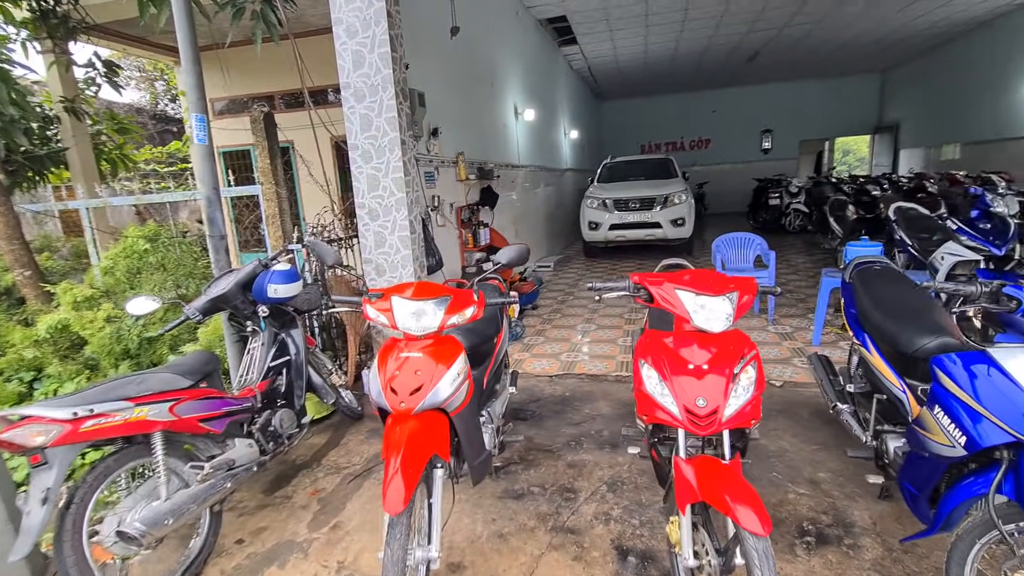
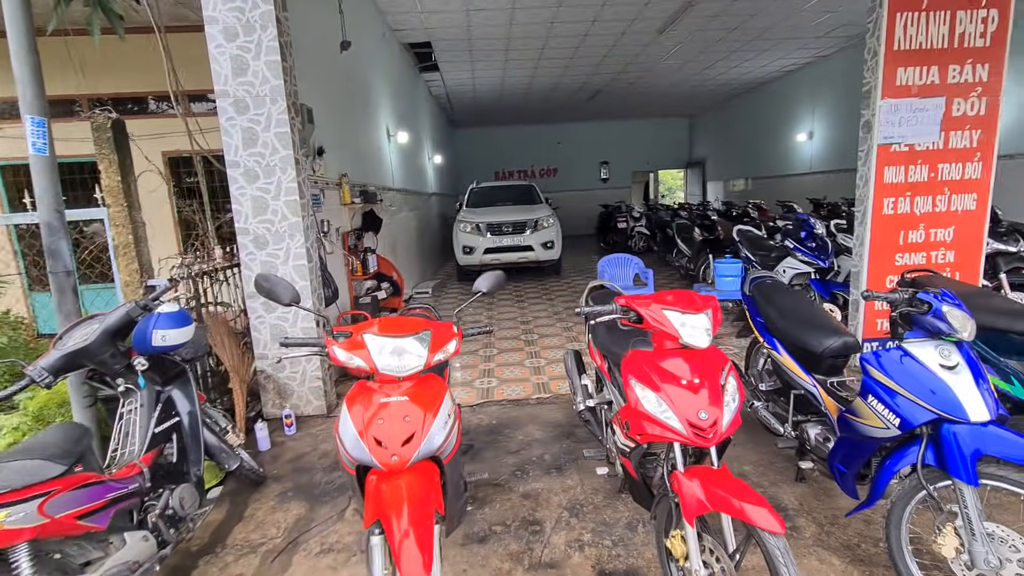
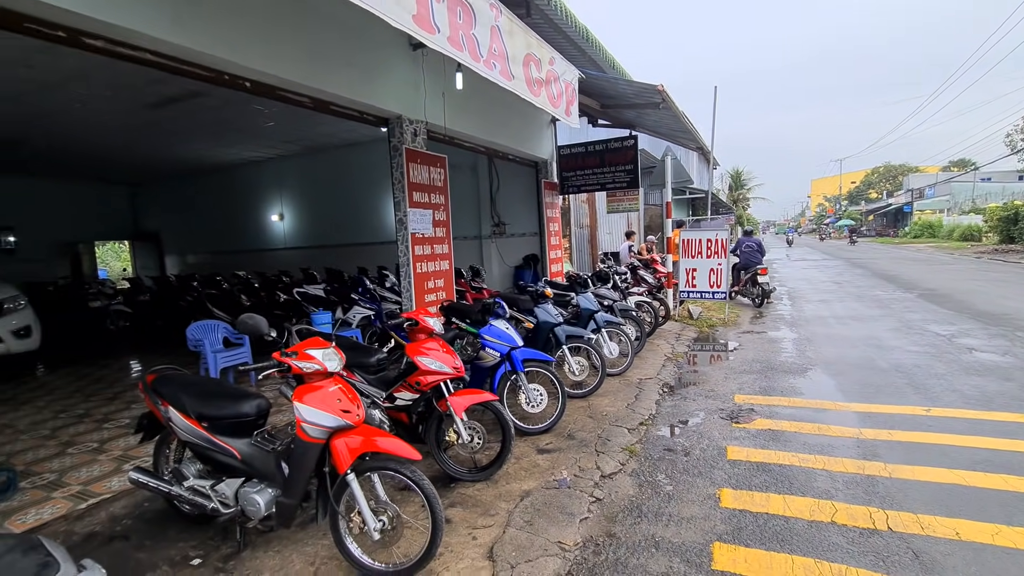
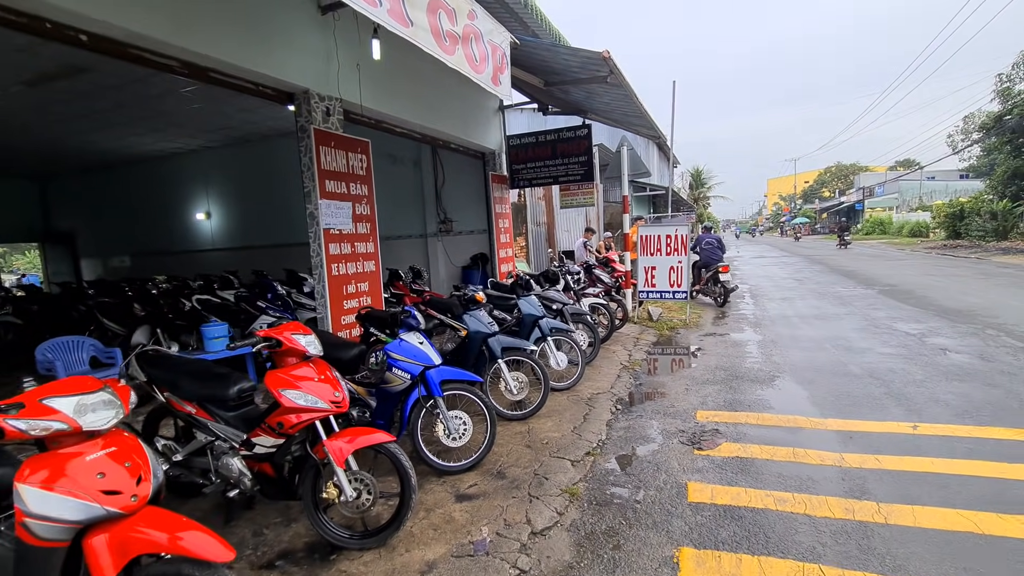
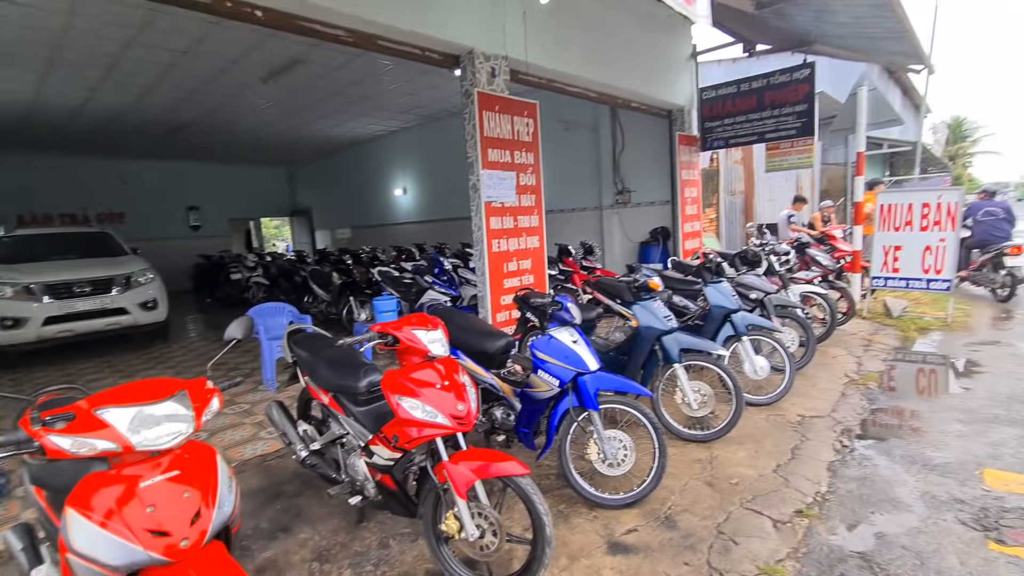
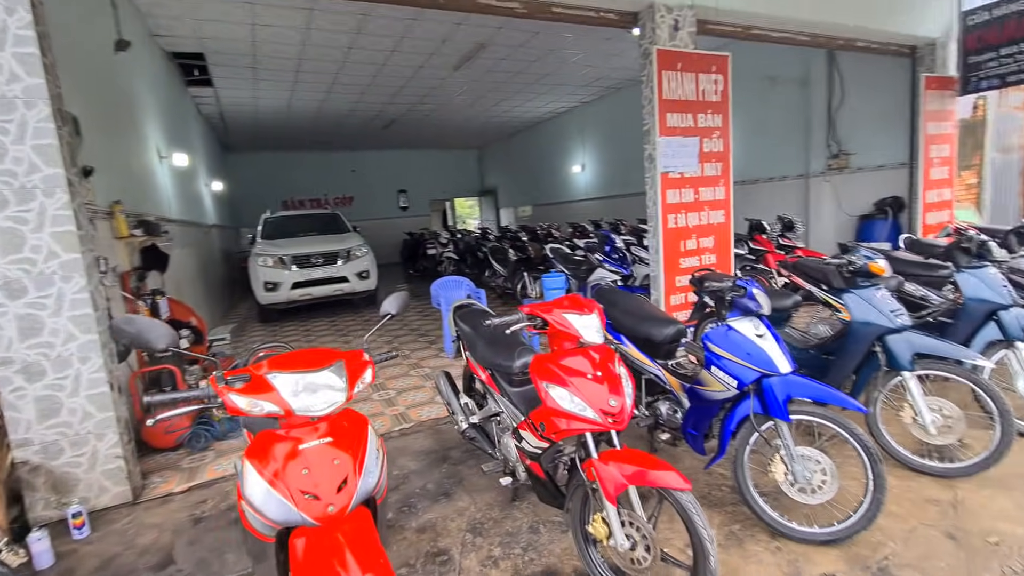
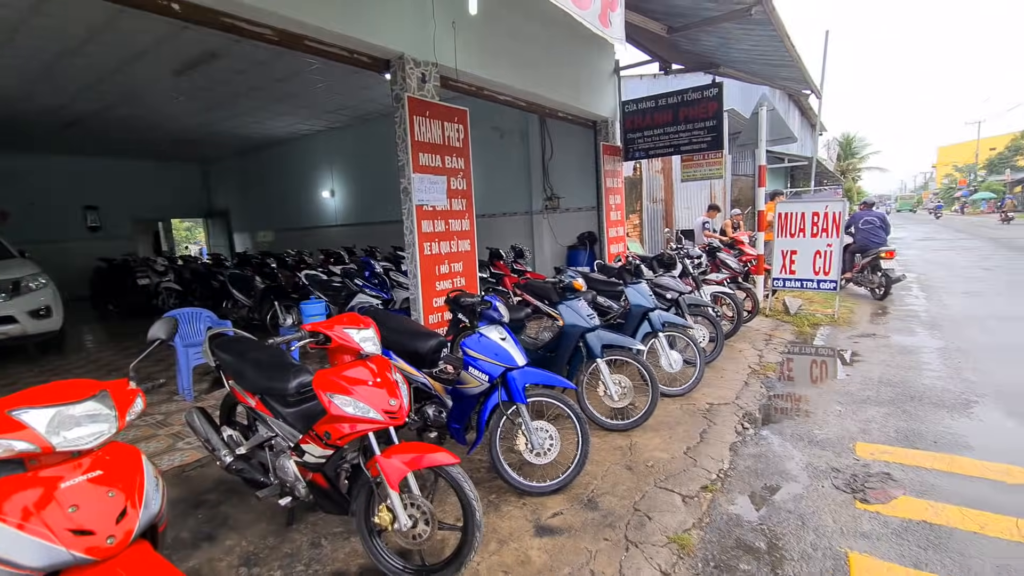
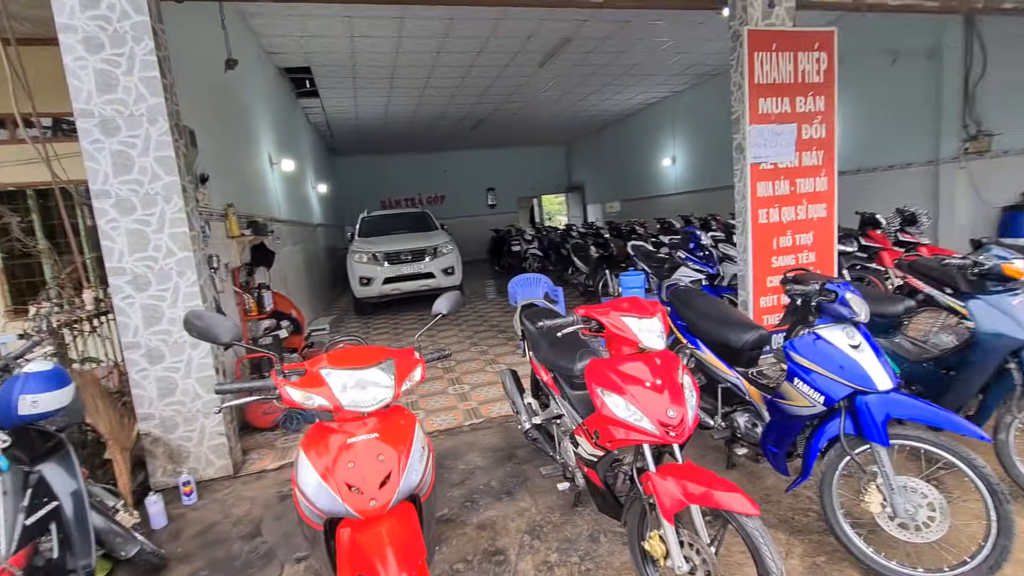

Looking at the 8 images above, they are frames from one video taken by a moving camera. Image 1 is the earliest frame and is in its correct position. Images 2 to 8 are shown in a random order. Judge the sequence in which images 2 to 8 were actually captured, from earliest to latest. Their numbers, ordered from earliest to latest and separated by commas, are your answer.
2, 8, 6, 5, 7, 4, 3
